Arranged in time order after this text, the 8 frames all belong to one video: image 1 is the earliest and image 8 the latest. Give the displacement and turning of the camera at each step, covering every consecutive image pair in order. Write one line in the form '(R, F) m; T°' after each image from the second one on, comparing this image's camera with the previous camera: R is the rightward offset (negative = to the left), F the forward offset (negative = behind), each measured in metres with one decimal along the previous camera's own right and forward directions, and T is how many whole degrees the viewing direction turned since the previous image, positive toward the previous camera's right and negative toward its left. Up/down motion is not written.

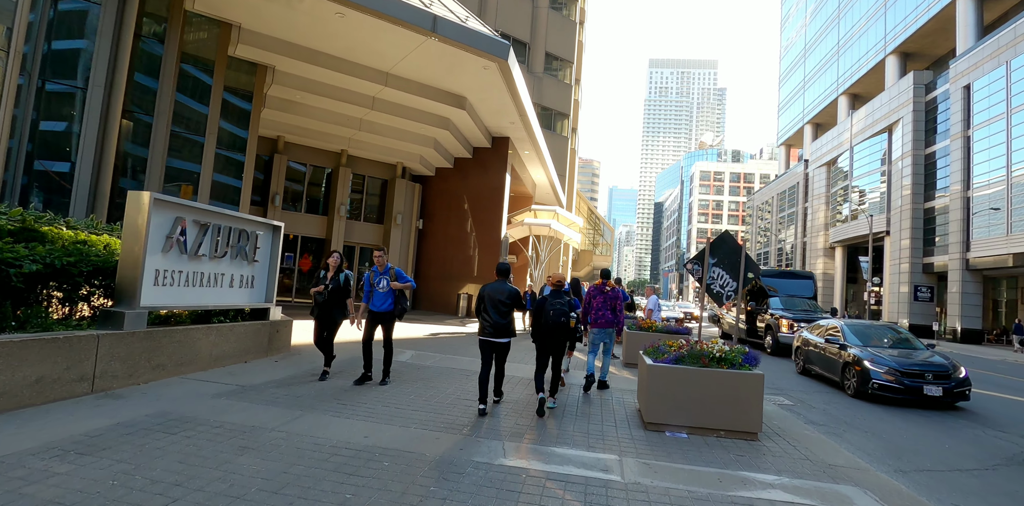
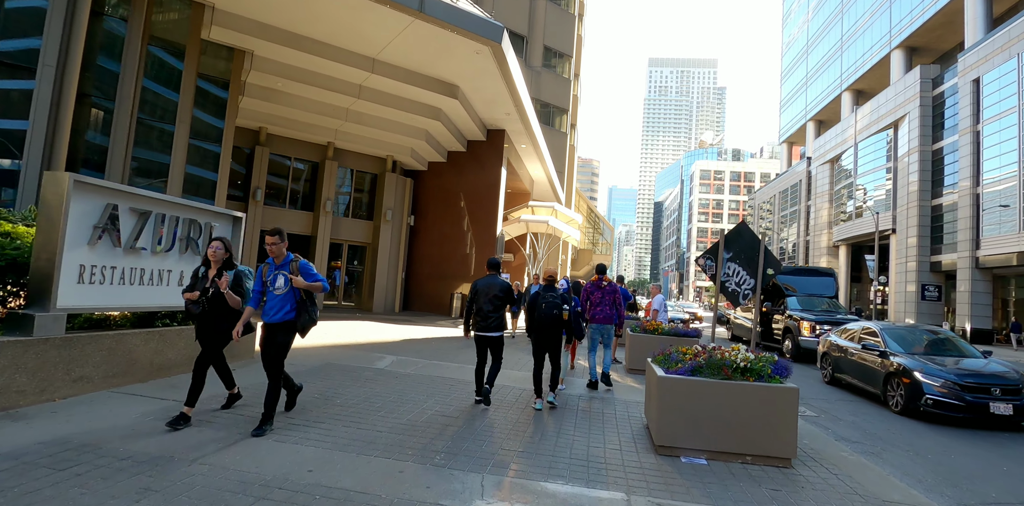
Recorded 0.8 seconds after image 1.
(+0.1, +0.9) m; 0°
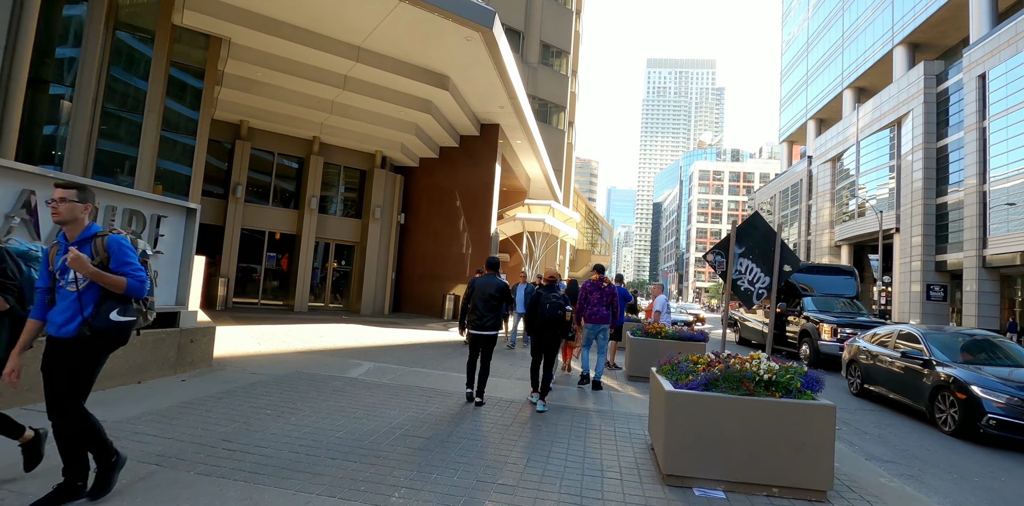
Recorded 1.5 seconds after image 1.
(+0.2, +0.8) m; 0°
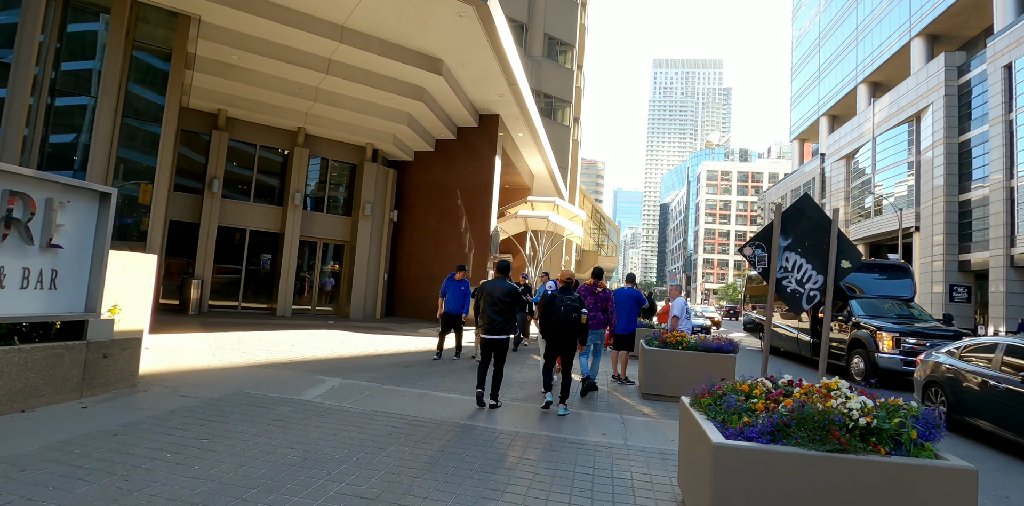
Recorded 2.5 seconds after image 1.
(+0.2, +1.3) m; -1°
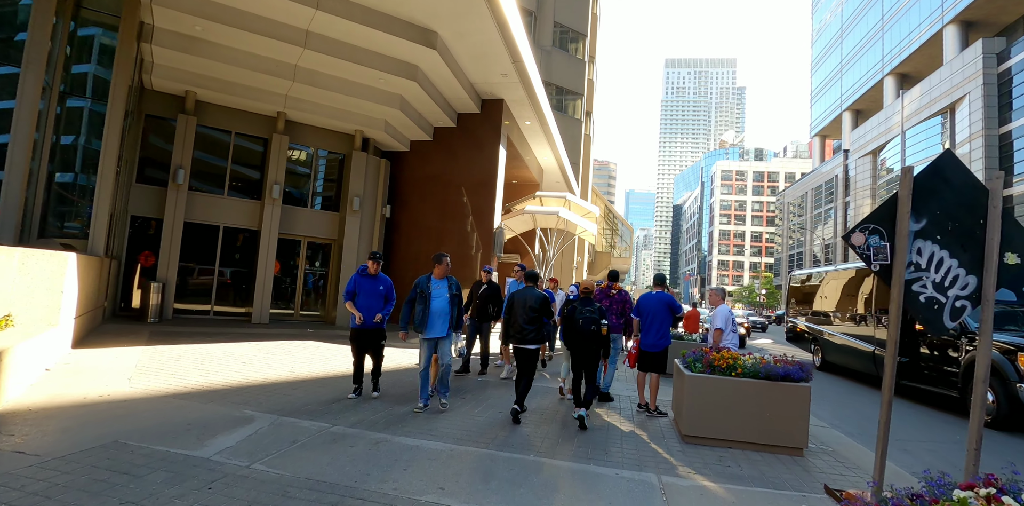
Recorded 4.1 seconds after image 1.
(+0.2, +1.8) m; -1°
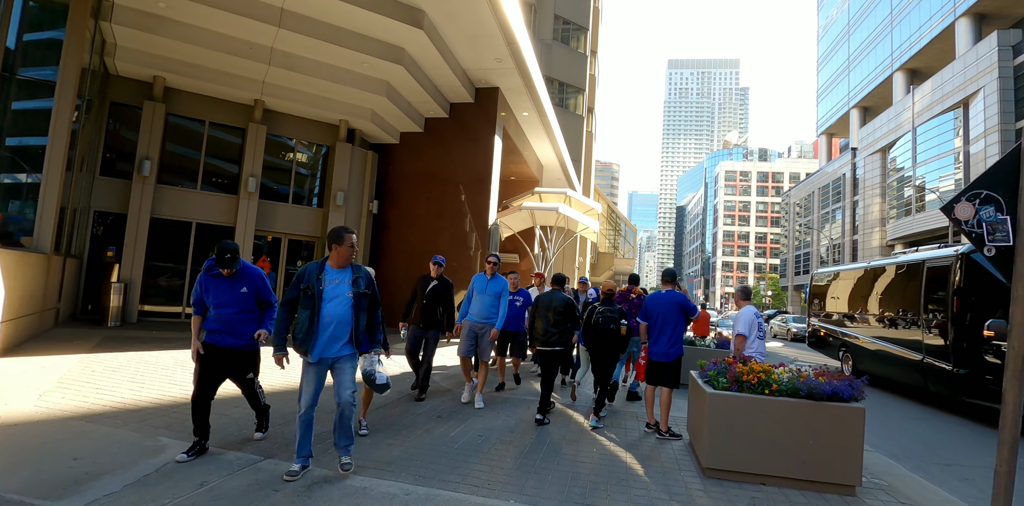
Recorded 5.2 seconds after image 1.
(+0.2, +1.1) m; 0°
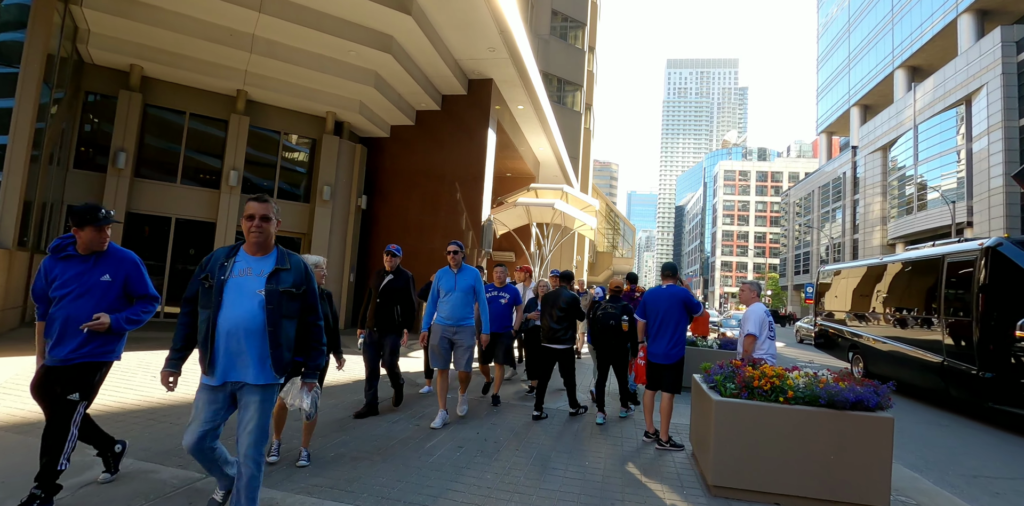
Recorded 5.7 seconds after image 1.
(+0.1, +0.5) m; 0°
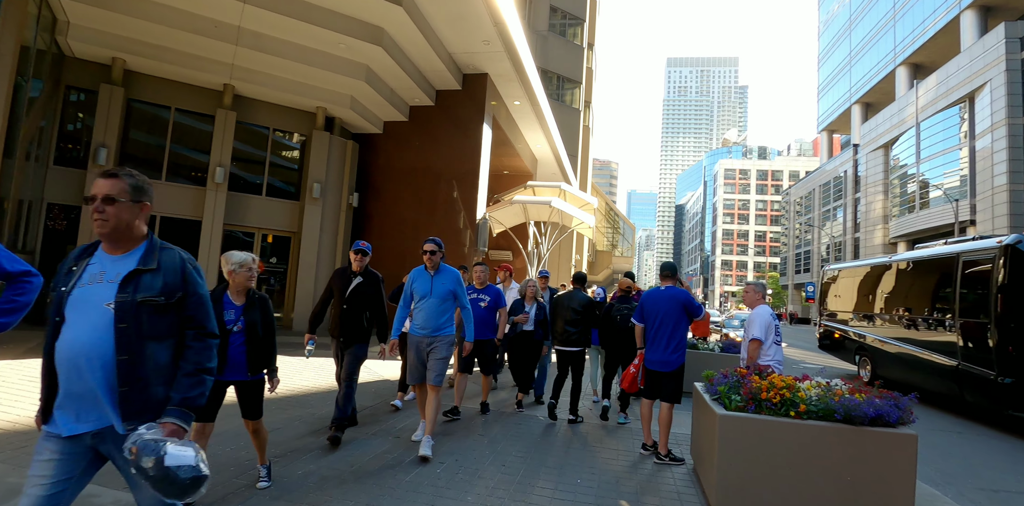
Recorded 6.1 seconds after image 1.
(+0.1, +0.4) m; 0°
